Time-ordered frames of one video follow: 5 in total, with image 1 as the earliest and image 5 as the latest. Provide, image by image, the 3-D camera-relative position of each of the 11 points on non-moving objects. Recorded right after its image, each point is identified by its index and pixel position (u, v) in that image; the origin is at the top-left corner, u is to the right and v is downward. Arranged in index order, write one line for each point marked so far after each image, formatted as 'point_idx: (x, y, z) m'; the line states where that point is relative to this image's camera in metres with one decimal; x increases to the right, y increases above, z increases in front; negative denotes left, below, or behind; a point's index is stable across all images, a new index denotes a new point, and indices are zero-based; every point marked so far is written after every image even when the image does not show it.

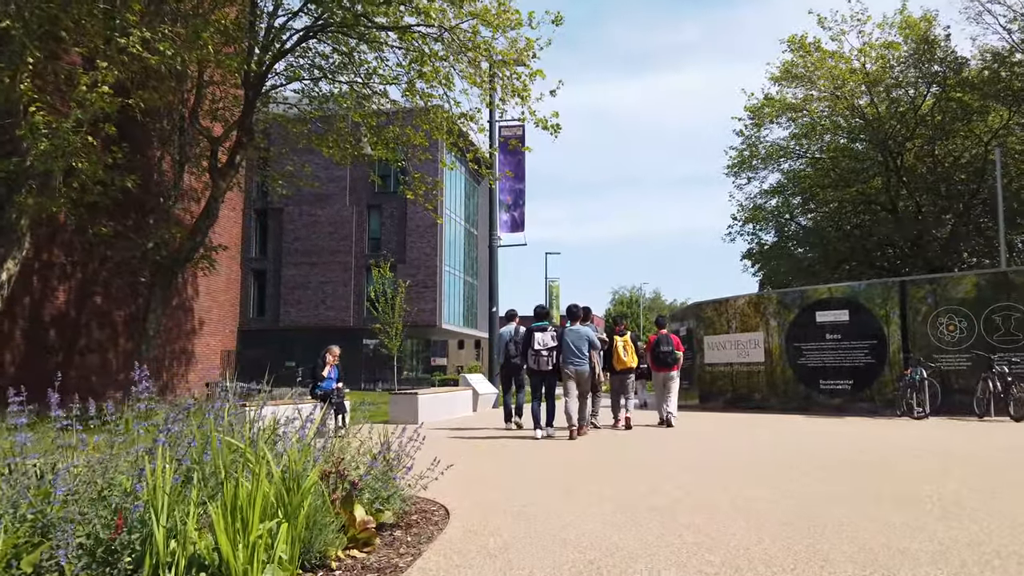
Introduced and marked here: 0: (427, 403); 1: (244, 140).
0: (-1.2, -1.8, +13.6) m
1: (-5.5, +3.1, +17.7) m
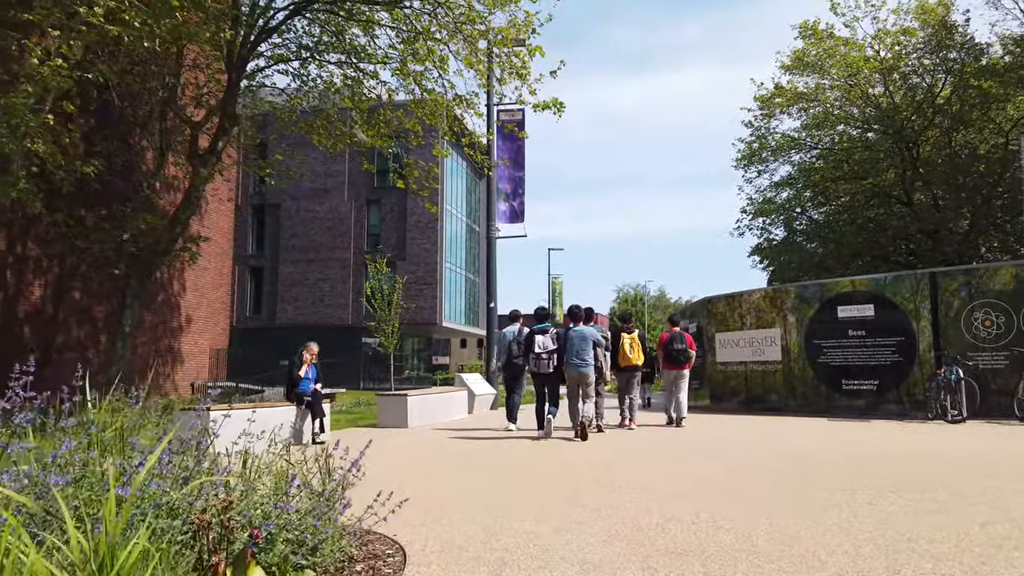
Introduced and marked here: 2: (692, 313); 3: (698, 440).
0: (-1.3, -1.7, +12.5) m
1: (-5.5, +3.2, +16.7) m
2: (+3.6, -0.5, +17.2) m
3: (+2.5, -1.9, +11.7) m
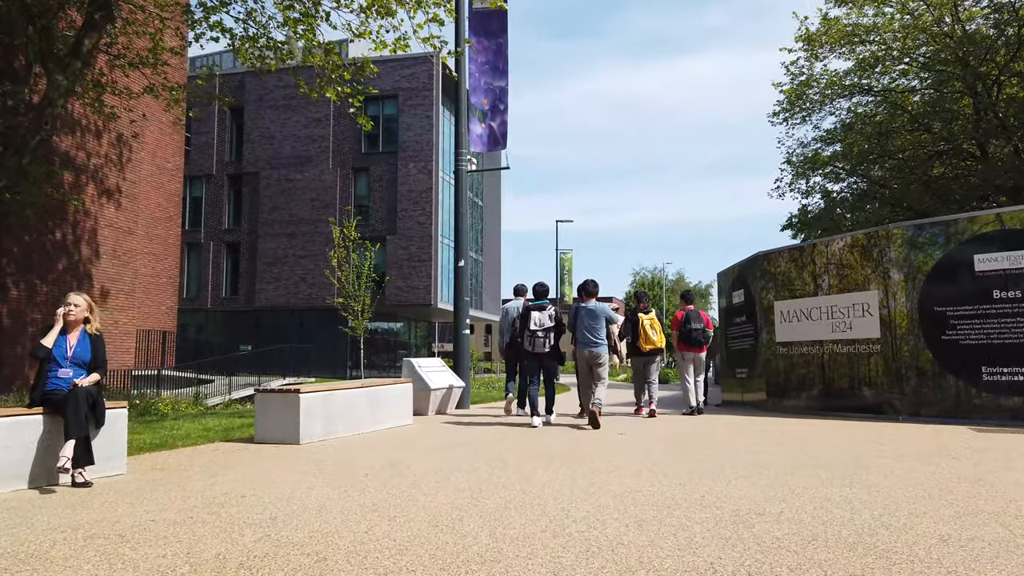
0: (-1.7, -1.1, +8.0) m
1: (-5.9, +3.8, +12.1) m
2: (+3.3, +0.1, +12.6) m
3: (+2.2, -1.3, +7.0) m
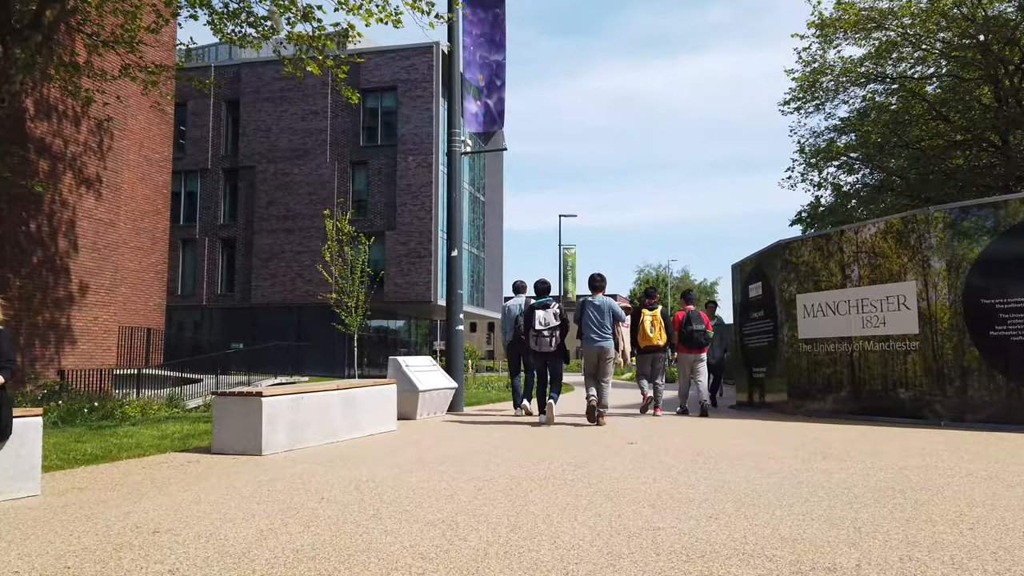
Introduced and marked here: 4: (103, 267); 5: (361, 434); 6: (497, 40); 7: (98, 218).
0: (-1.7, -1.0, +7.0) m
1: (-5.9, +3.9, +11.1) m
2: (+3.3, +0.2, +11.6) m
3: (+2.1, -1.2, +6.1) m
4: (-9.0, +0.5, +18.9) m
5: (-1.4, -1.3, +7.7) m
6: (-0.2, +3.3, +11.3) m
7: (-9.1, +1.5, +18.7) m
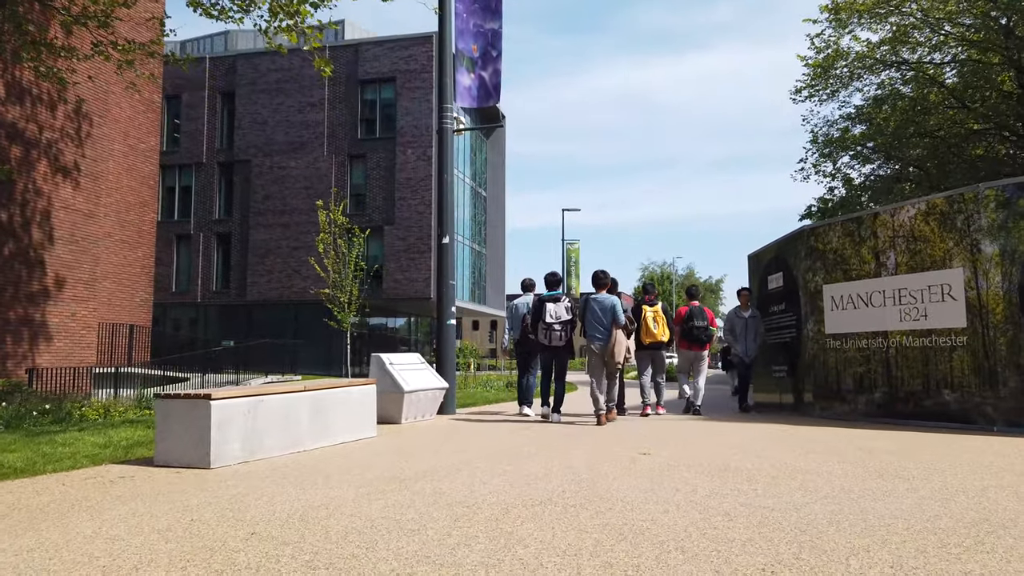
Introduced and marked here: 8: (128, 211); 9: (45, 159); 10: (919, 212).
0: (-1.8, -0.9, +6.0) m
1: (-5.9, +4.1, +10.2) m
2: (+3.3, +0.4, +10.6) m
3: (+2.0, -1.1, +5.1) m
4: (-9.0, +0.6, +18.0) m
5: (-1.4, -1.2, +6.8) m
6: (-0.2, +3.4, +10.3) m
7: (-9.1, +1.6, +17.8) m
8: (-8.9, +1.8, +19.5) m
9: (-9.2, +2.5, +16.8) m
10: (+3.9, +0.7, +8.2) m
